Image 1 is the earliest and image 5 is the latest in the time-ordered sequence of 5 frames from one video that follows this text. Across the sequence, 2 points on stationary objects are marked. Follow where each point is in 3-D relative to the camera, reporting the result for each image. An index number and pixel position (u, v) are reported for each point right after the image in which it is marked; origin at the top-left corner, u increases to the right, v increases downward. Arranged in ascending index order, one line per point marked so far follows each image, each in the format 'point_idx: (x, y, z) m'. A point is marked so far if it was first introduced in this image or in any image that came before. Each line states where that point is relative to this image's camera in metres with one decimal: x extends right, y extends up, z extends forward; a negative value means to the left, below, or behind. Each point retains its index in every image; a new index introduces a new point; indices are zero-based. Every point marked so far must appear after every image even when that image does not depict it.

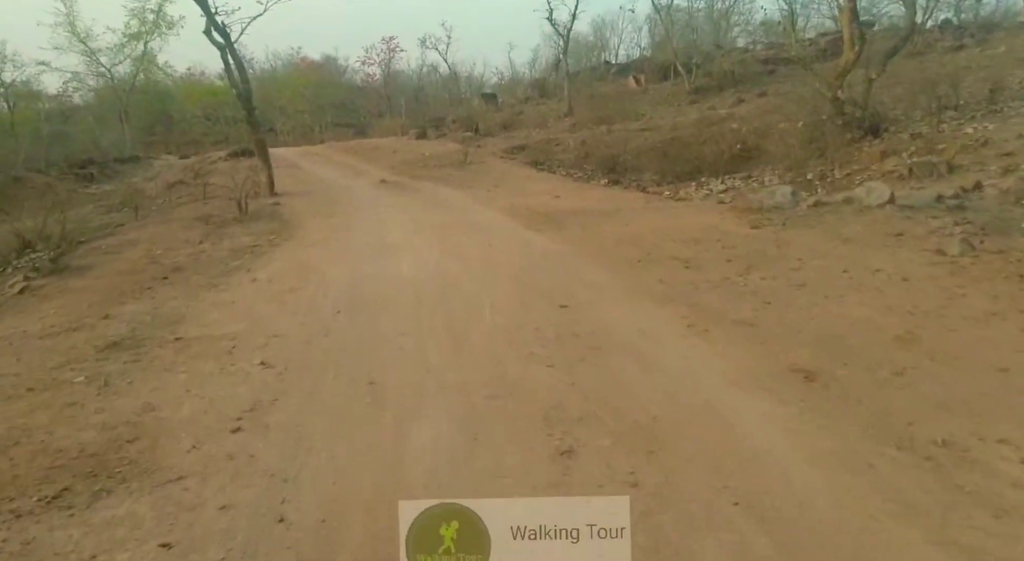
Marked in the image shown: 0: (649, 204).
0: (+2.4, +1.3, +12.5) m
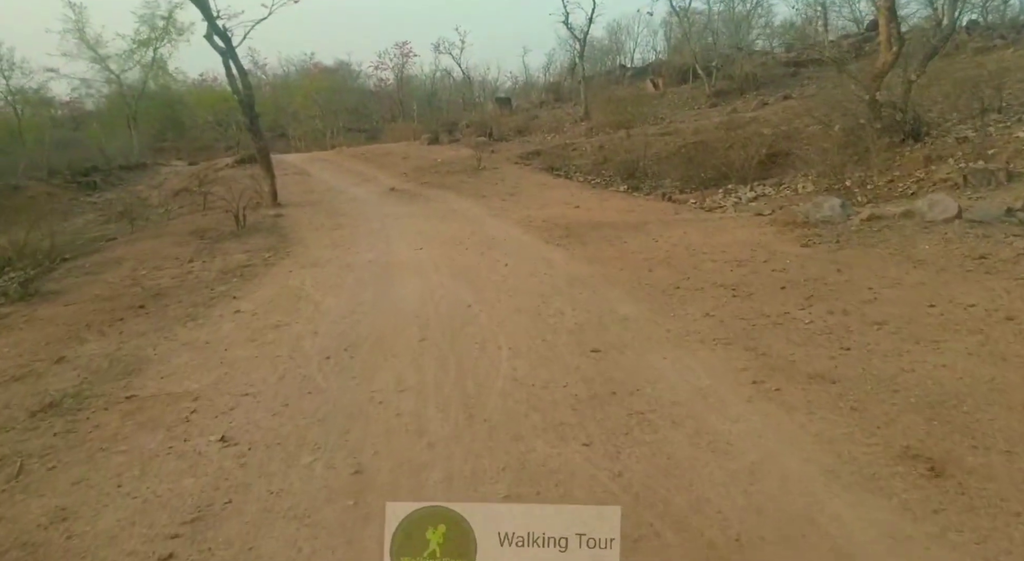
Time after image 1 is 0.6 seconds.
0: (+2.7, +1.0, +11.5) m
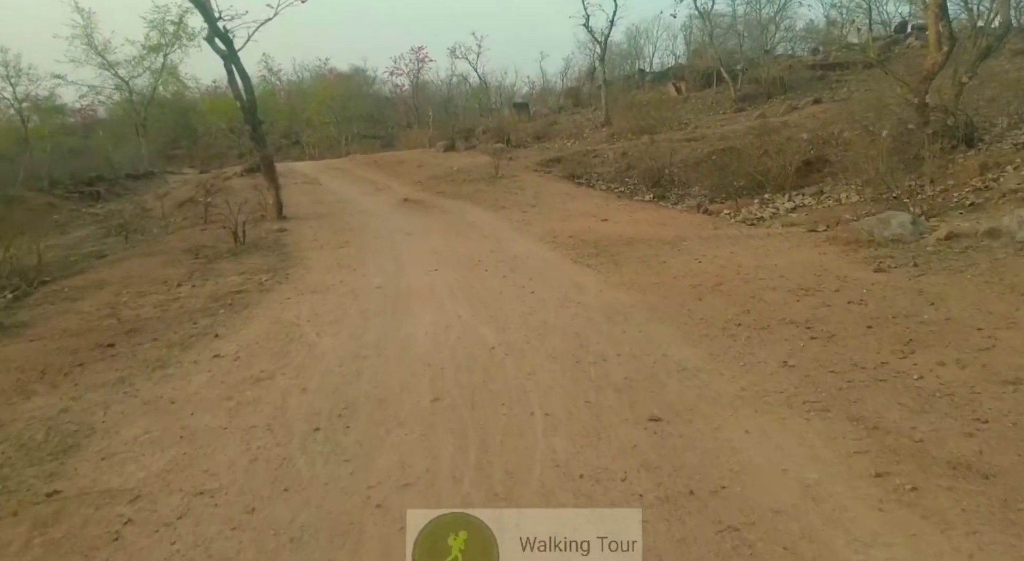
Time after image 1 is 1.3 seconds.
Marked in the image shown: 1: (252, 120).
0: (+3.0, +0.7, +10.4) m
1: (-5.4, +3.3, +14.5) m
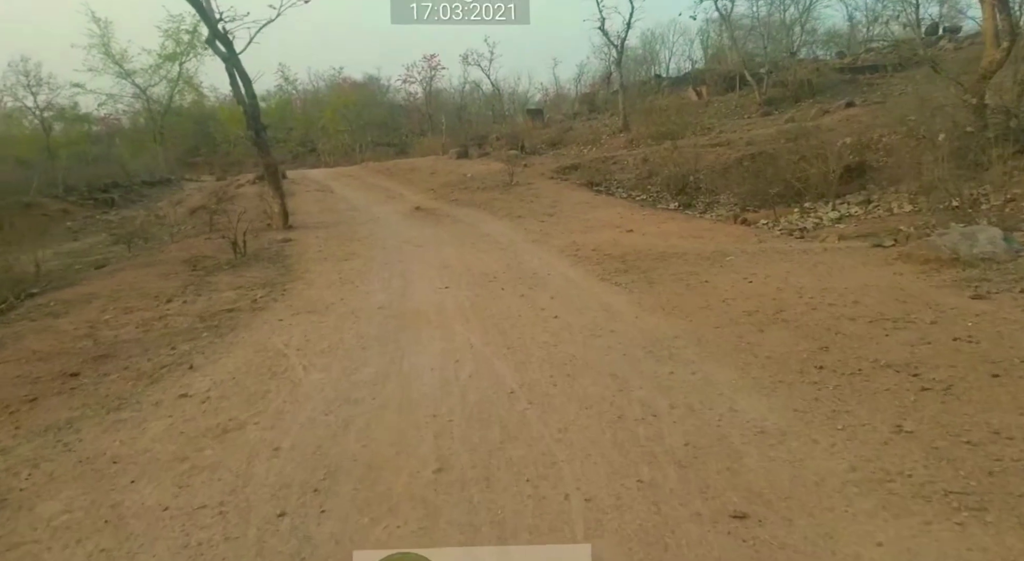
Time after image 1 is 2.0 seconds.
0: (+3.3, +0.5, +9.3) m
1: (-4.9, +3.1, +13.7) m
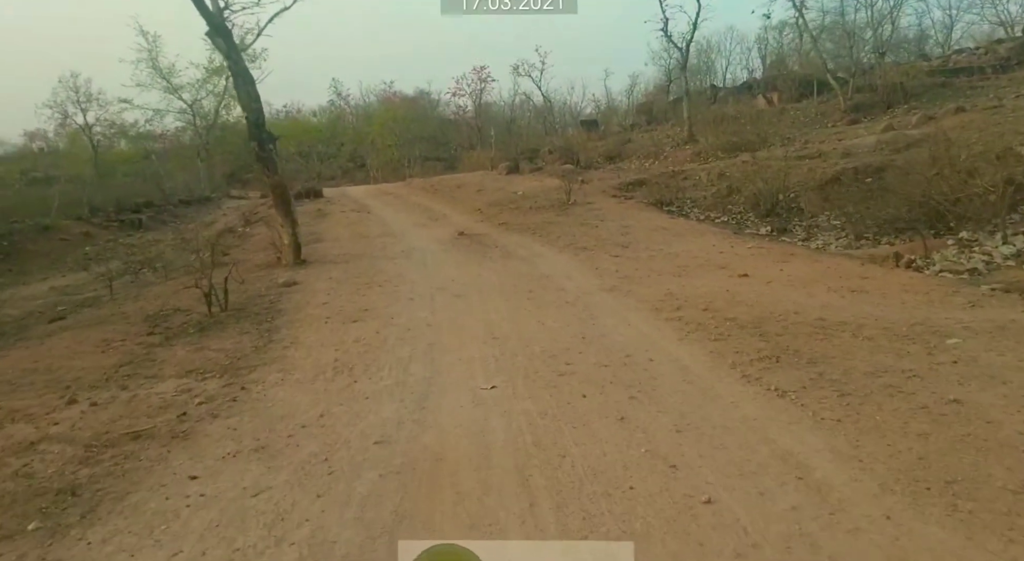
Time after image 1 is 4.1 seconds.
0: (+4.0, -0.3, +5.9) m
1: (-3.9, +2.2, +10.8) m
